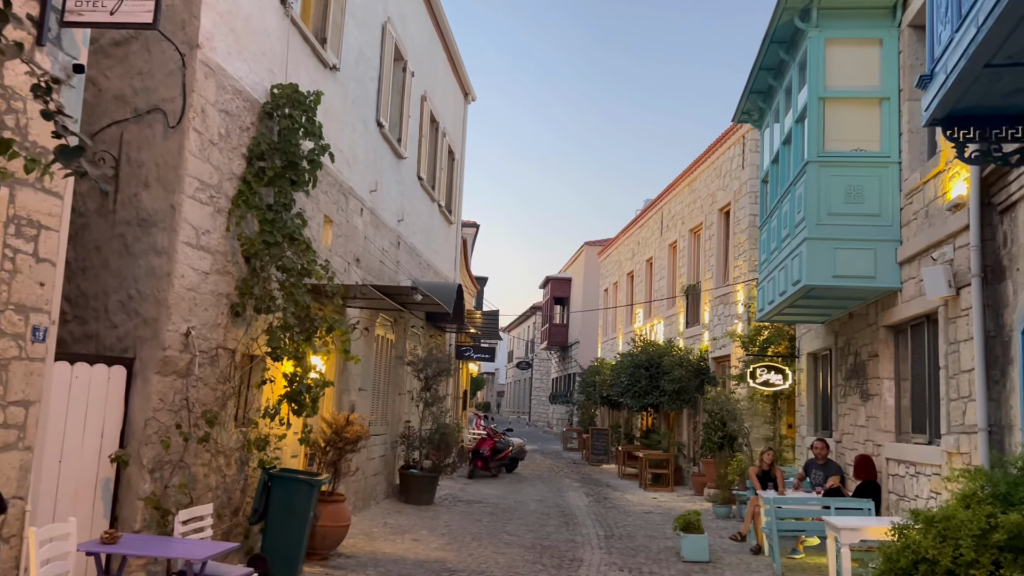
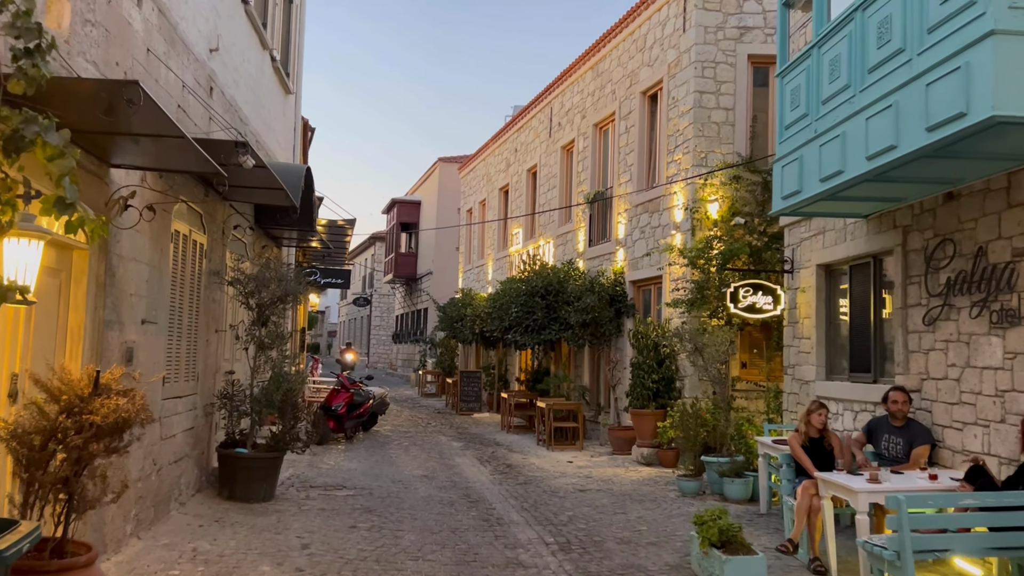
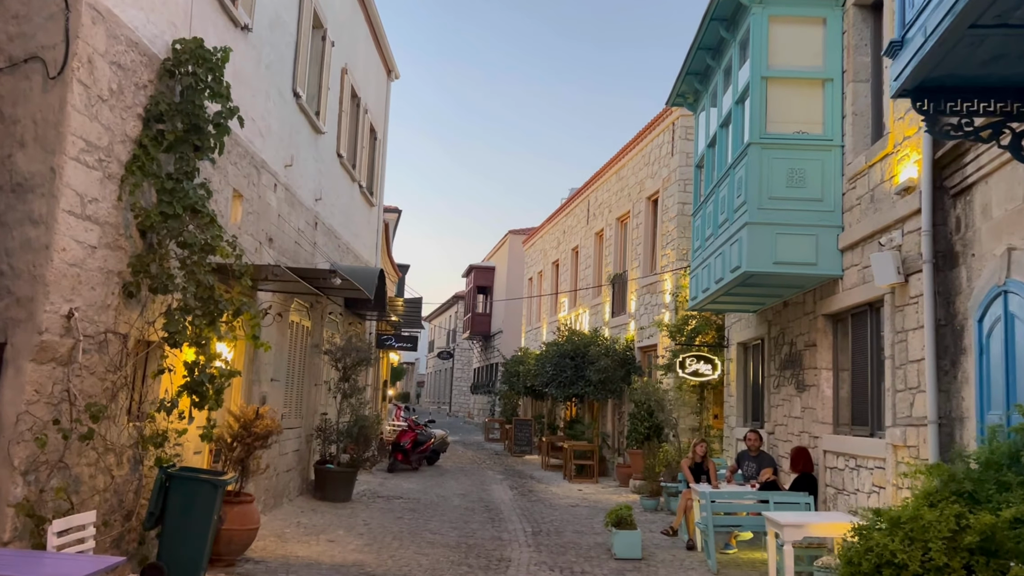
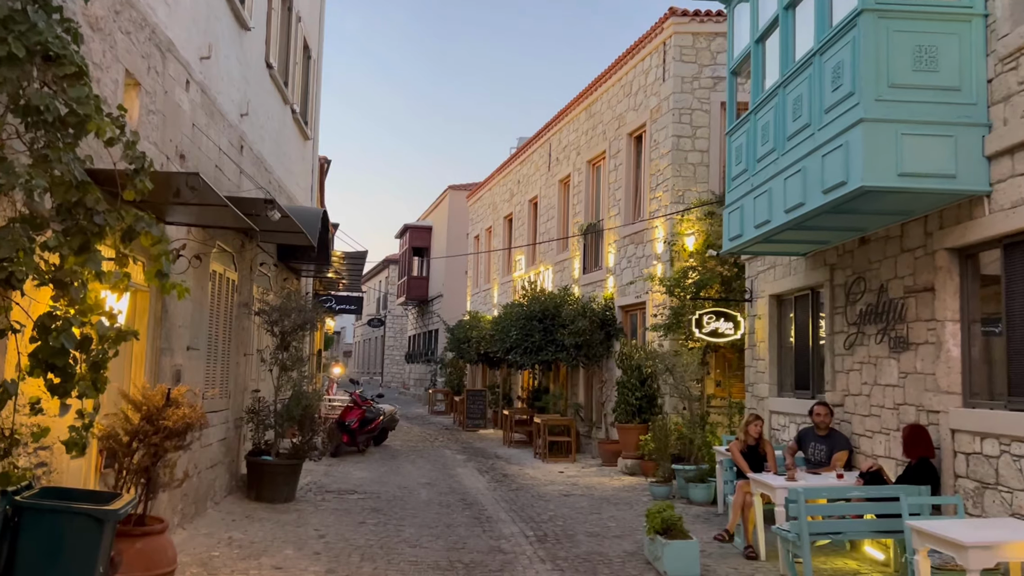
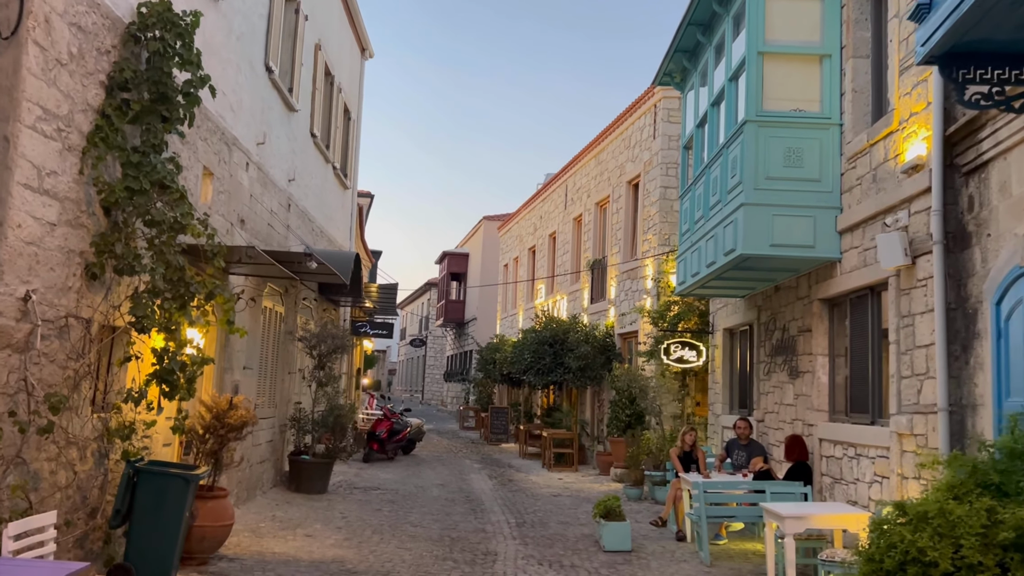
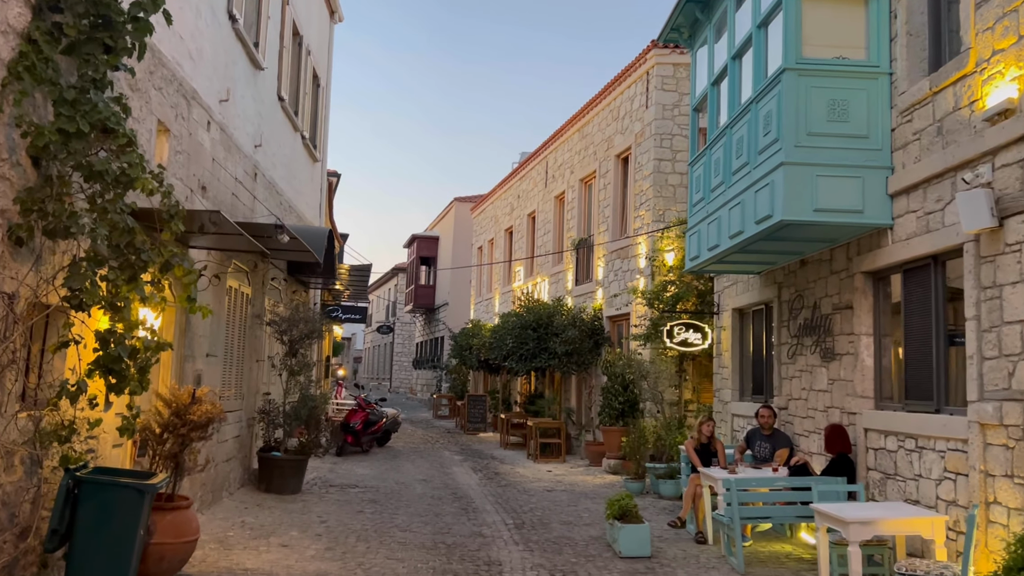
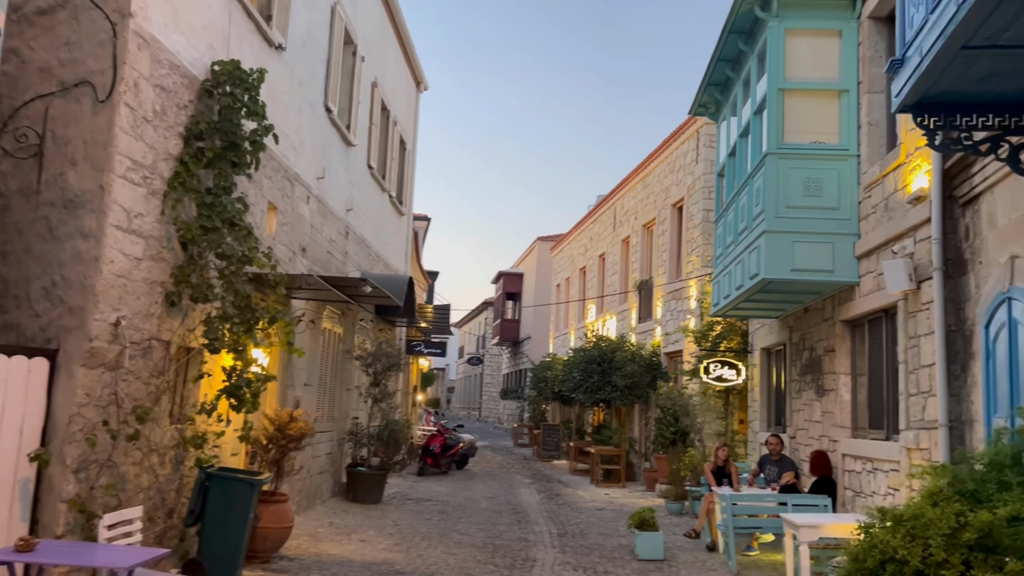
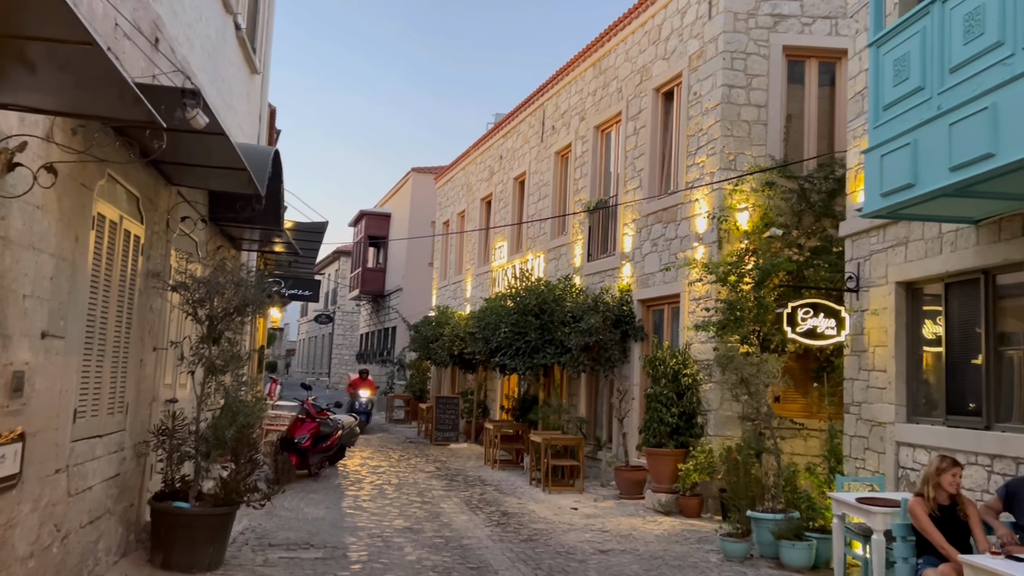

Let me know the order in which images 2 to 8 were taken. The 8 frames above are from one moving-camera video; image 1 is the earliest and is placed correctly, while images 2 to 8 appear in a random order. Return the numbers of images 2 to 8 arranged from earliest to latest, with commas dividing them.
7, 3, 5, 6, 4, 2, 8
